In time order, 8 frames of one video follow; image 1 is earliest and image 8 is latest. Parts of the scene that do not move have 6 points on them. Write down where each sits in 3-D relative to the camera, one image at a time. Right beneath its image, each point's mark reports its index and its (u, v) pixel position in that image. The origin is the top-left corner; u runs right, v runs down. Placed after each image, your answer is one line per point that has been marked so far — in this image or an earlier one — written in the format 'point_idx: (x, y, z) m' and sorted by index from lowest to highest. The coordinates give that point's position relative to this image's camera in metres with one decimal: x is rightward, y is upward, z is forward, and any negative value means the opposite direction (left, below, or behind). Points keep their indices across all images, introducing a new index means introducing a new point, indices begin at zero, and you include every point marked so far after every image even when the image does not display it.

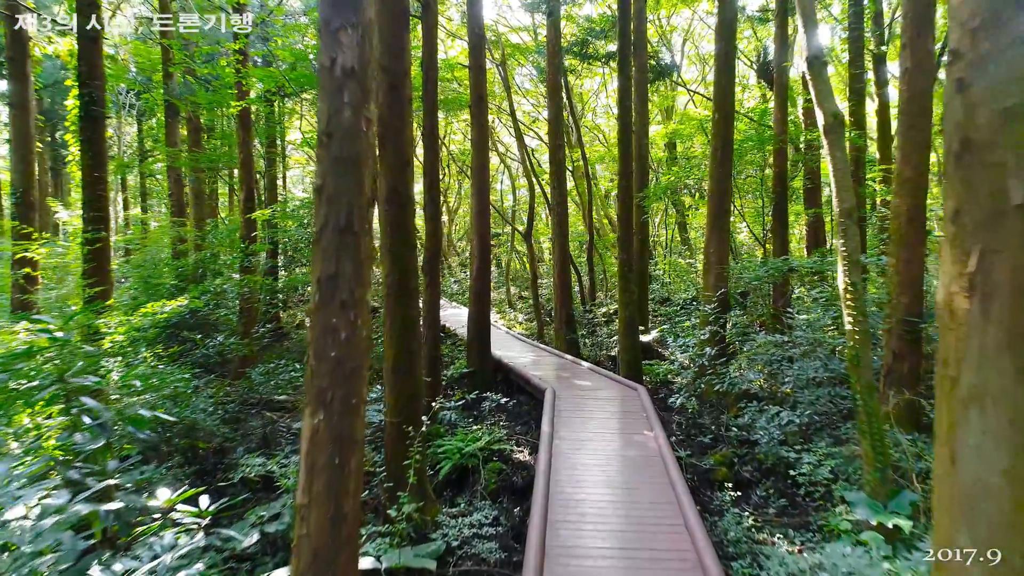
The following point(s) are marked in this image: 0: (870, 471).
0: (+2.7, -1.4, +3.9) m
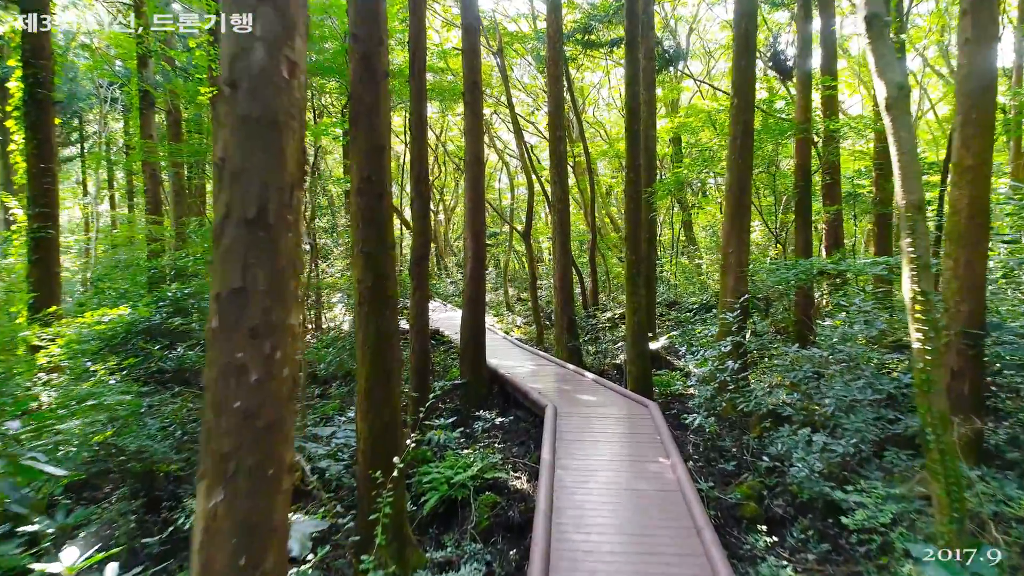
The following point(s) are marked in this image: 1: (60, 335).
0: (+2.7, -1.5, +3.2) m
1: (-4.7, -0.5, +5.3) m
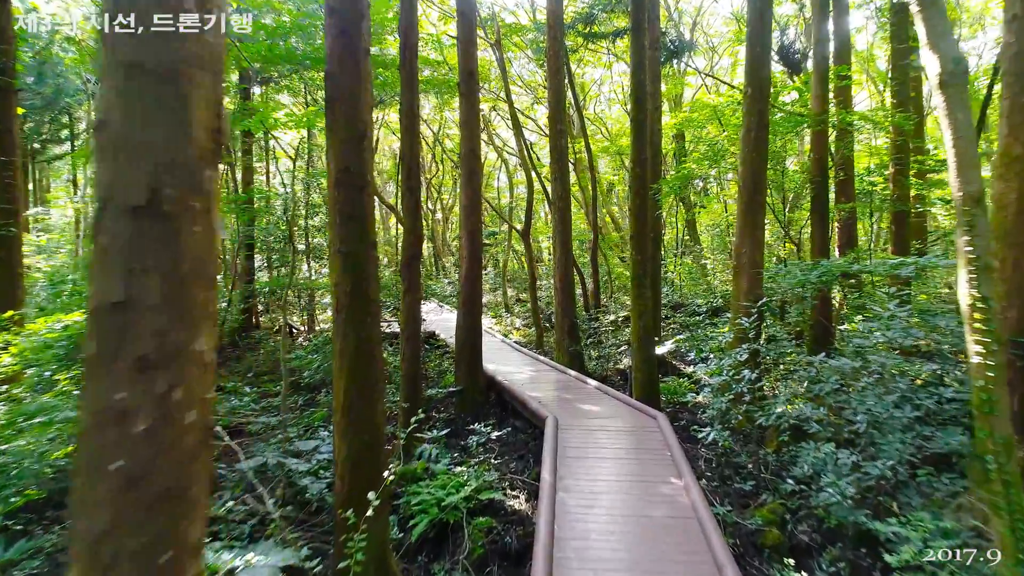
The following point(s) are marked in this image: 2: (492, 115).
0: (+2.7, -1.5, +2.8) m
1: (-4.8, -0.5, +4.9) m
2: (-0.7, +5.8, +17.2) m
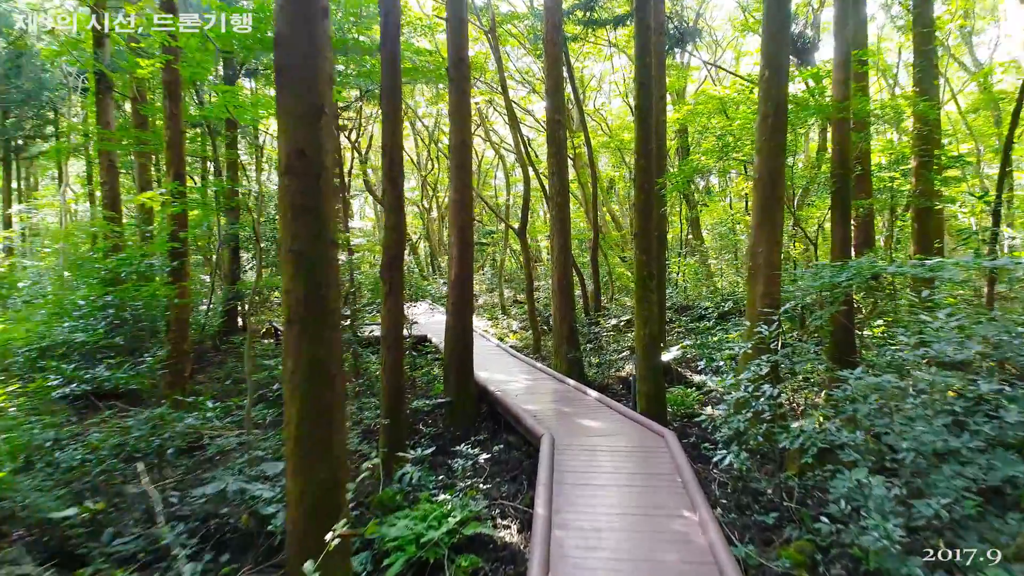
0: (+2.6, -1.5, +2.2) m
1: (-4.9, -0.6, +4.3) m
2: (-0.8, +5.8, +16.7) m
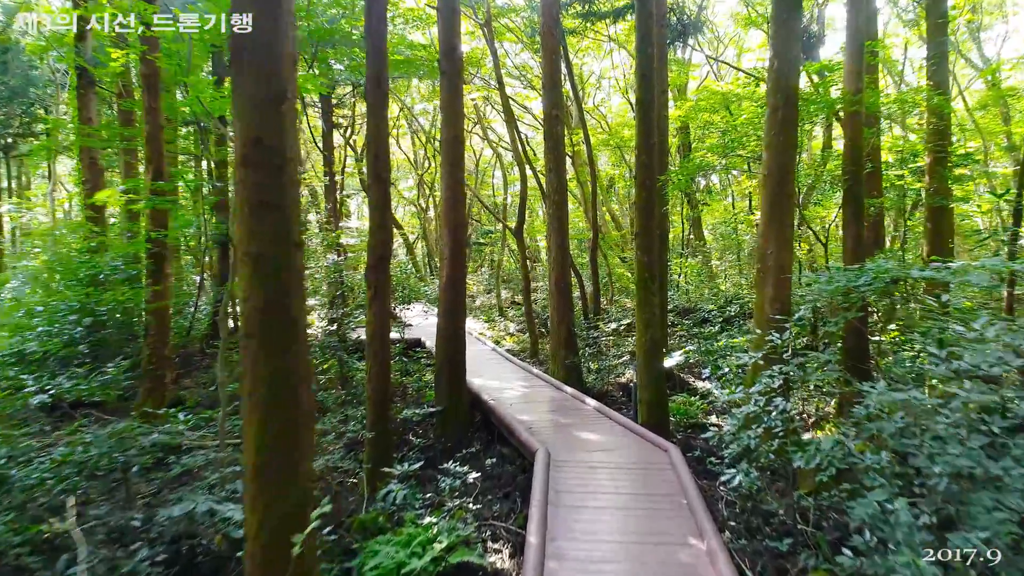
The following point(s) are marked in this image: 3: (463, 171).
0: (+2.5, -1.6, +1.9) m
1: (-4.9, -0.6, +4.0) m
2: (-0.9, +5.8, +16.3) m
3: (-0.6, +1.5, +6.4) m
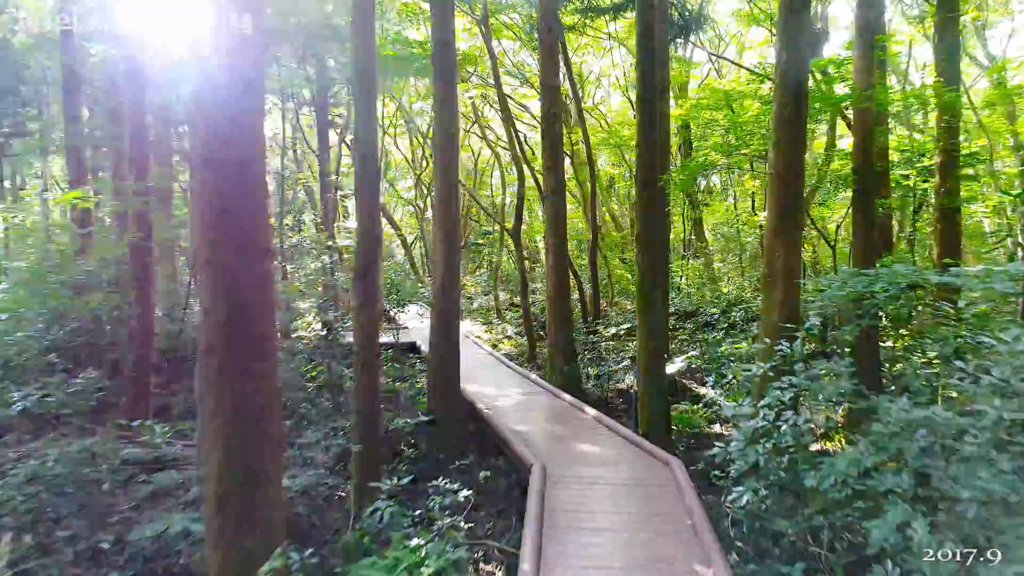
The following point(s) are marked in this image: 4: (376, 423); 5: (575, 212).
0: (+2.5, -1.6, +1.7) m
1: (-5.0, -0.7, +3.7) m
2: (-0.9, +5.7, +16.1) m
3: (-0.7, +1.4, +6.2) m
4: (-1.3, -1.3, +5.1) m
5: (+1.9, +2.3, +15.6) m
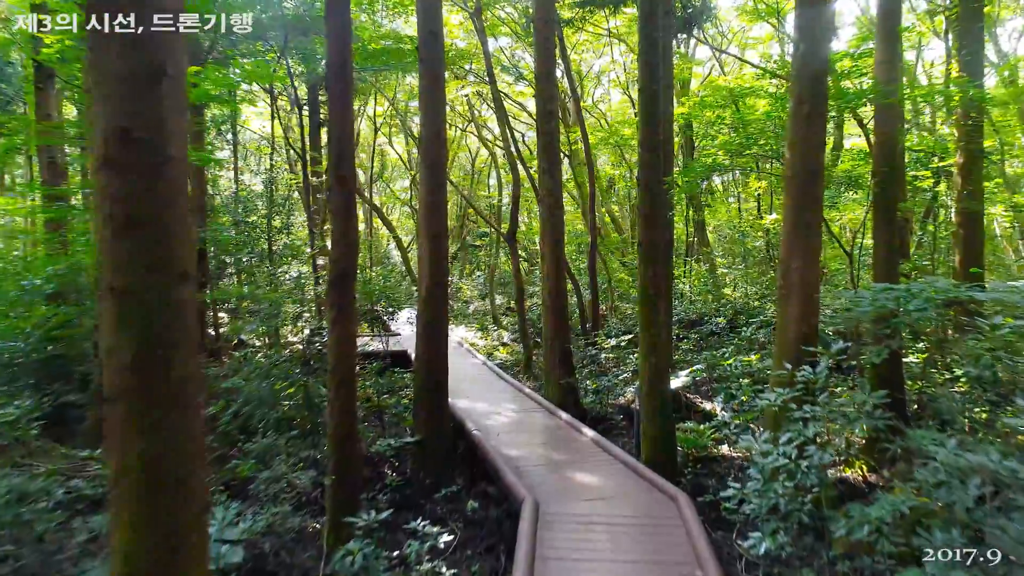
0: (+2.4, -1.7, +1.2) m
1: (-5.1, -0.8, +3.3) m
2: (-1.0, +5.6, +15.6) m
3: (-0.8, +1.3, +5.7) m
4: (-1.4, -1.5, +4.6) m
5: (+1.8, +2.2, +15.1) m
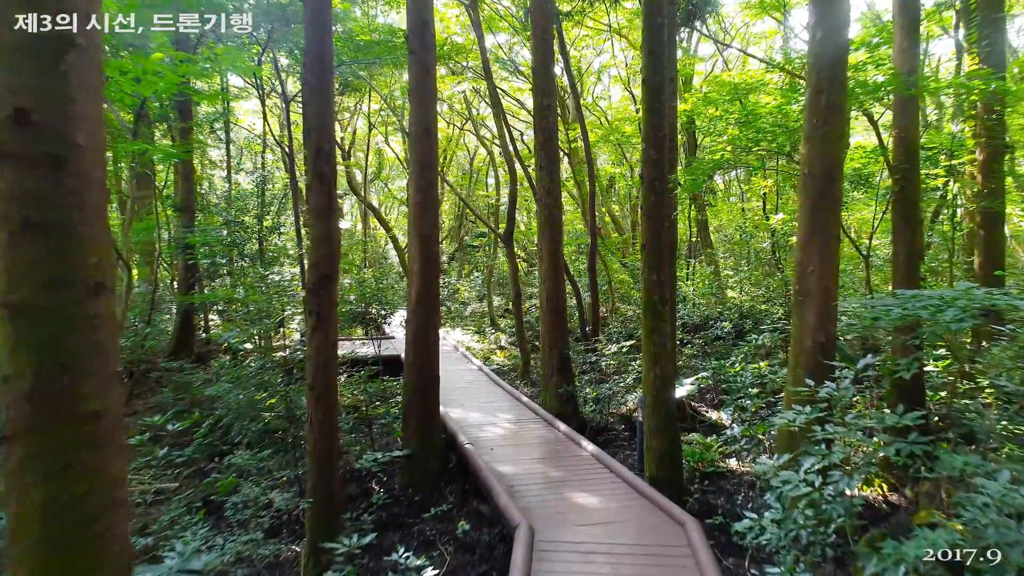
0: (+2.3, -1.8, +0.9) m
1: (-5.1, -0.8, +3.0) m
2: (-1.1, +5.6, +15.3) m
3: (-0.8, +1.3, +5.4) m
4: (-1.5, -1.5, +4.3) m
5: (+1.8, +2.1, +14.8) m
